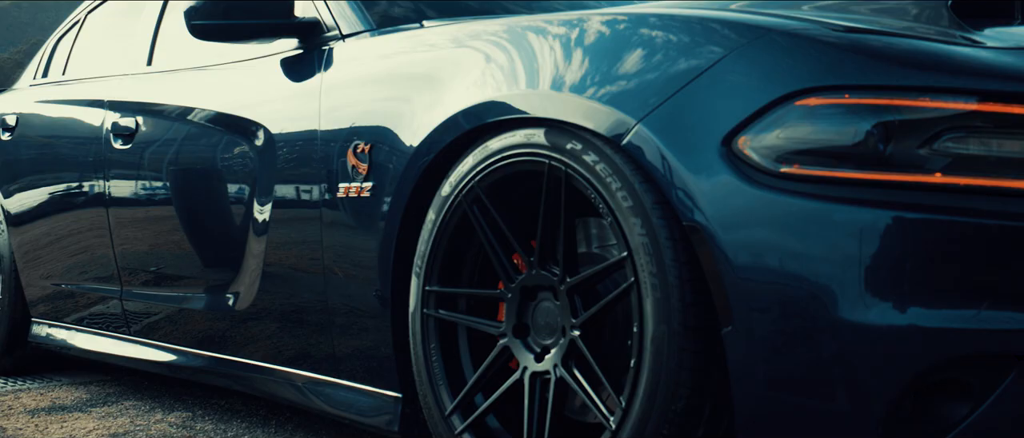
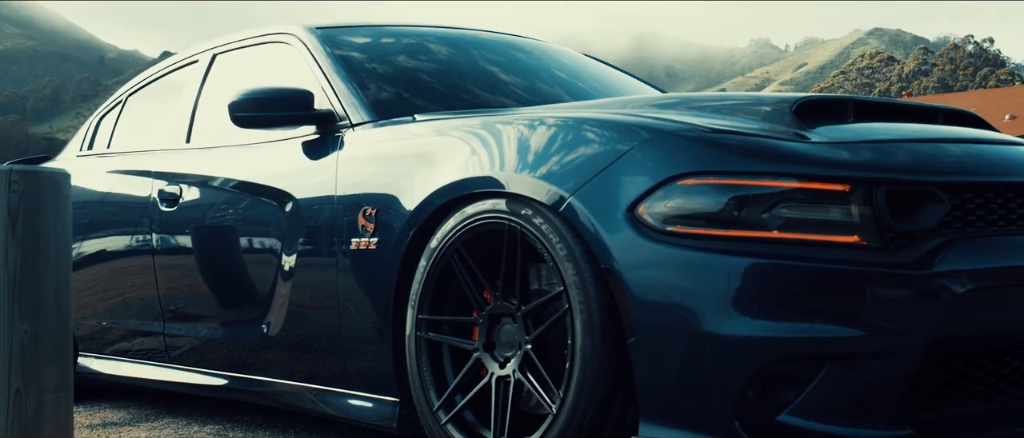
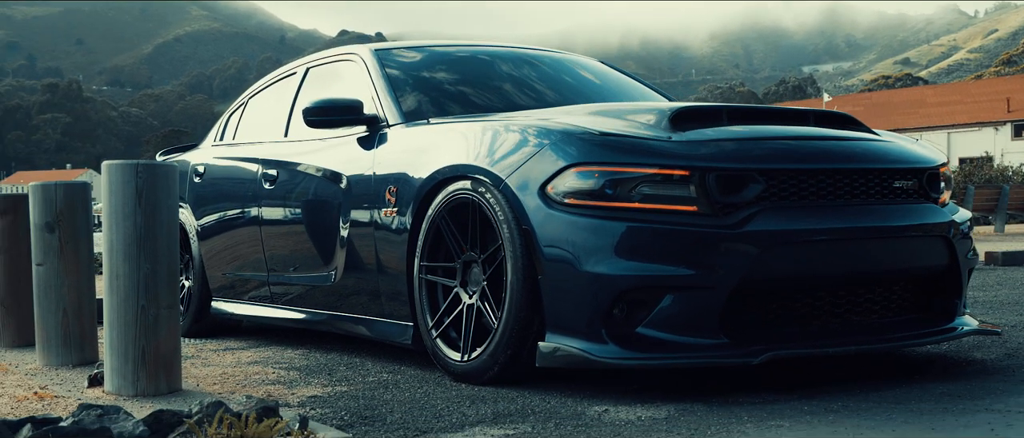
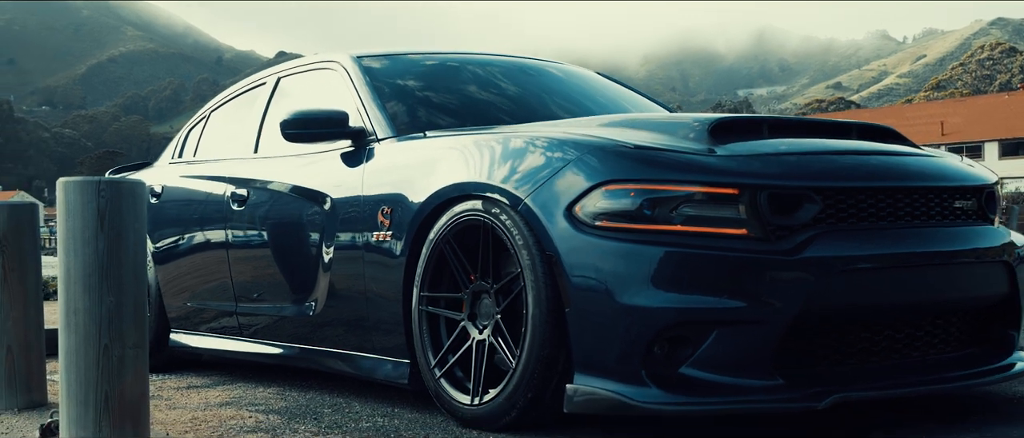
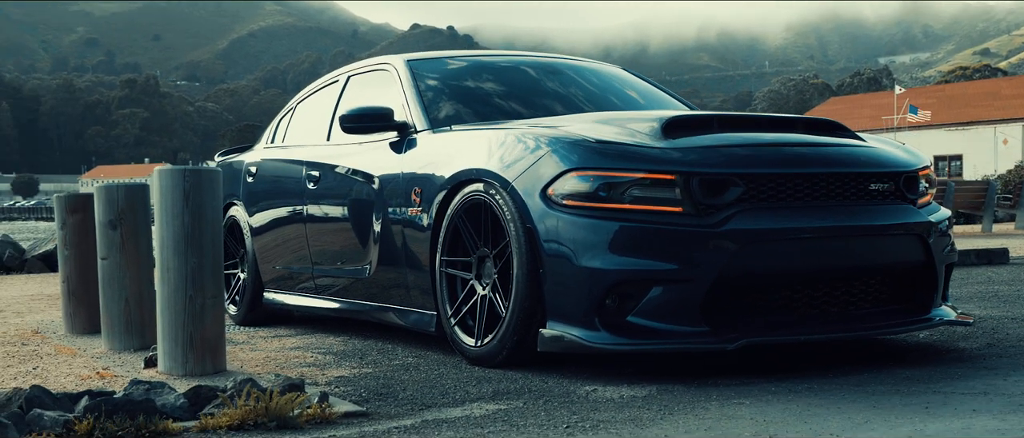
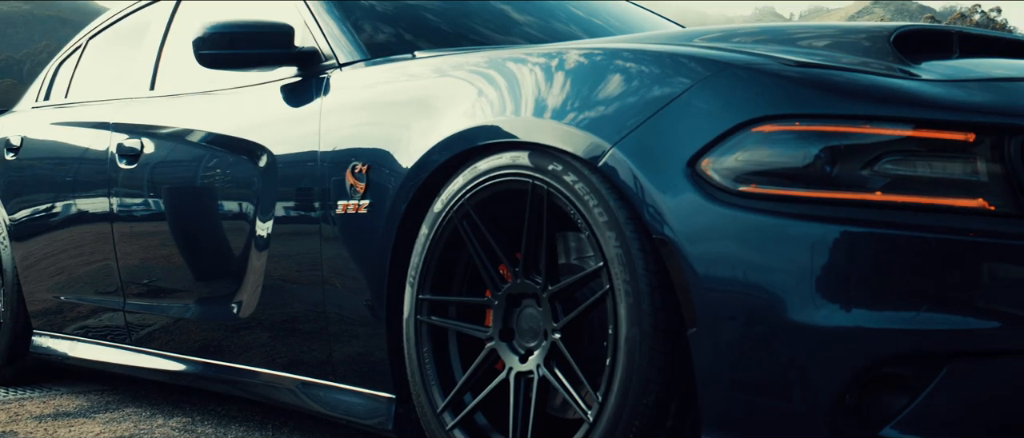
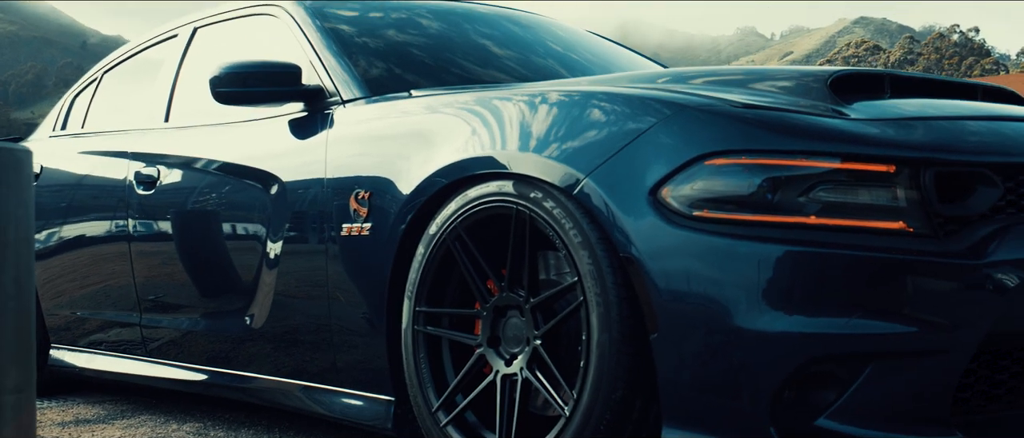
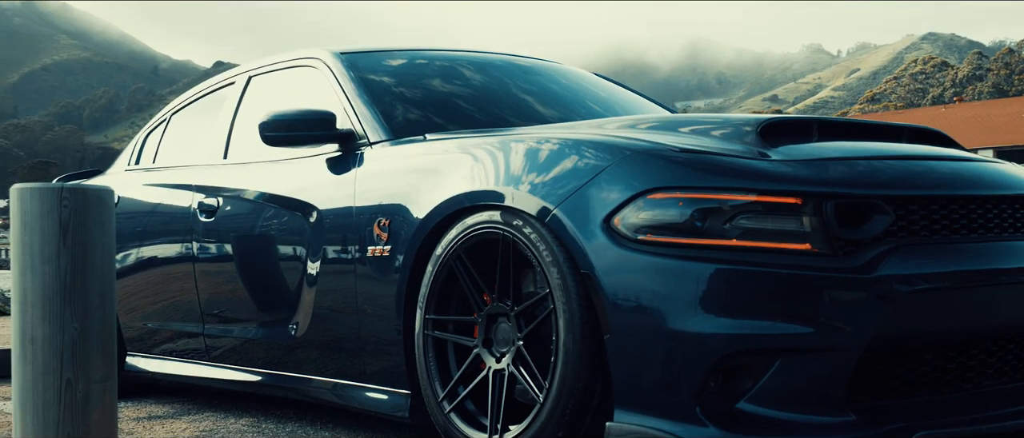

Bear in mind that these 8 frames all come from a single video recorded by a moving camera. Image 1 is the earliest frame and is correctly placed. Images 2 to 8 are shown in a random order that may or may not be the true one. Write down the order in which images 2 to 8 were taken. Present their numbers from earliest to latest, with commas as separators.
6, 7, 2, 8, 4, 3, 5
